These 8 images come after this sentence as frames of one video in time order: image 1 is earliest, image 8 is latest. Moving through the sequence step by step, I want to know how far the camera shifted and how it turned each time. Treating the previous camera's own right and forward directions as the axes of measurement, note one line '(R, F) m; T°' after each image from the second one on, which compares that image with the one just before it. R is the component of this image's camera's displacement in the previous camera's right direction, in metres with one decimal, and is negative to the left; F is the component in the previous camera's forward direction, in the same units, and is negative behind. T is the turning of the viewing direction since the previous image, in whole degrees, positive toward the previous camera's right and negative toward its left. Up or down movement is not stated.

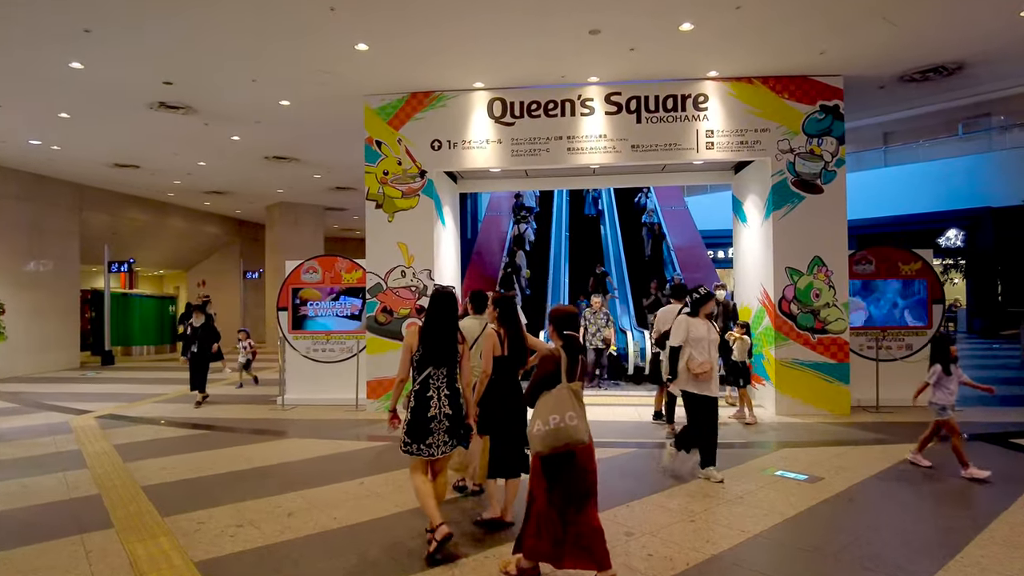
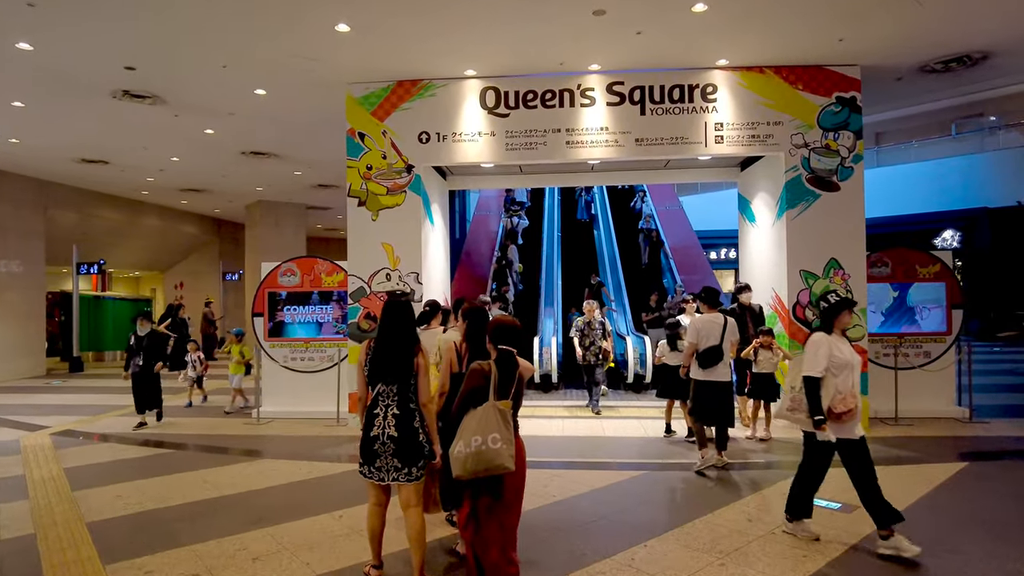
(-0.1, +0.6) m; +1°
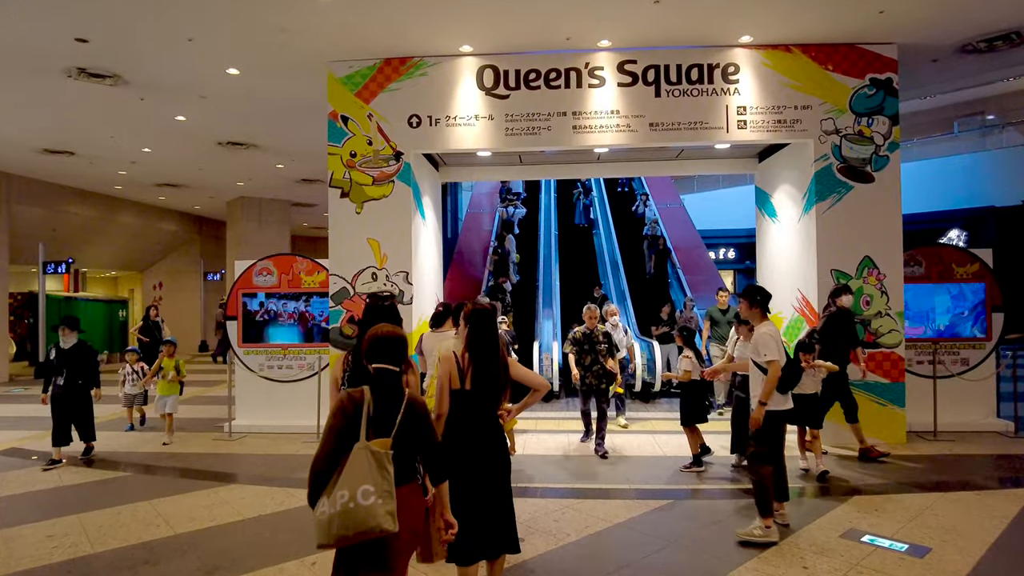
(-0.1, +0.7) m; +1°
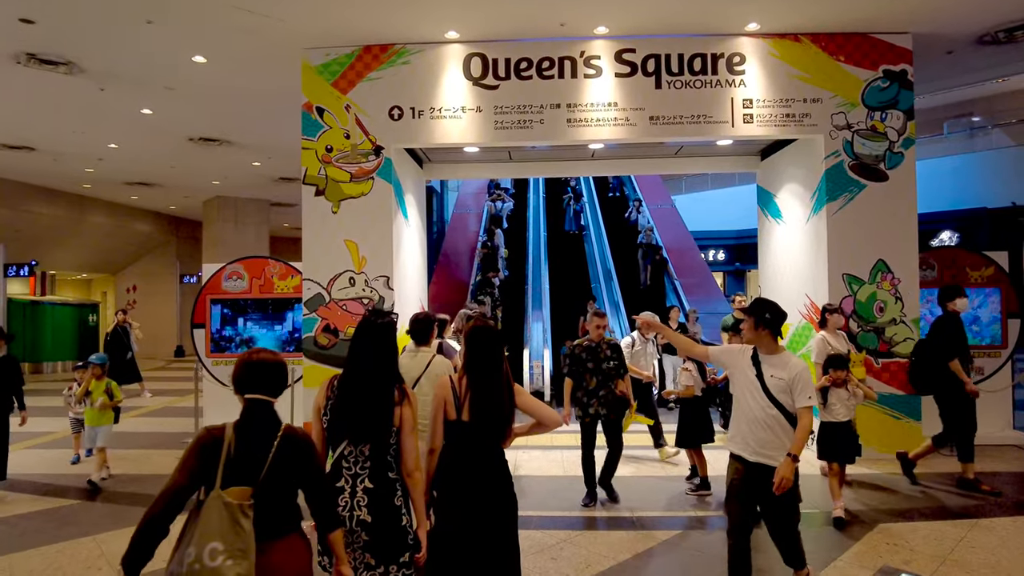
(0.0, +0.5) m; +1°
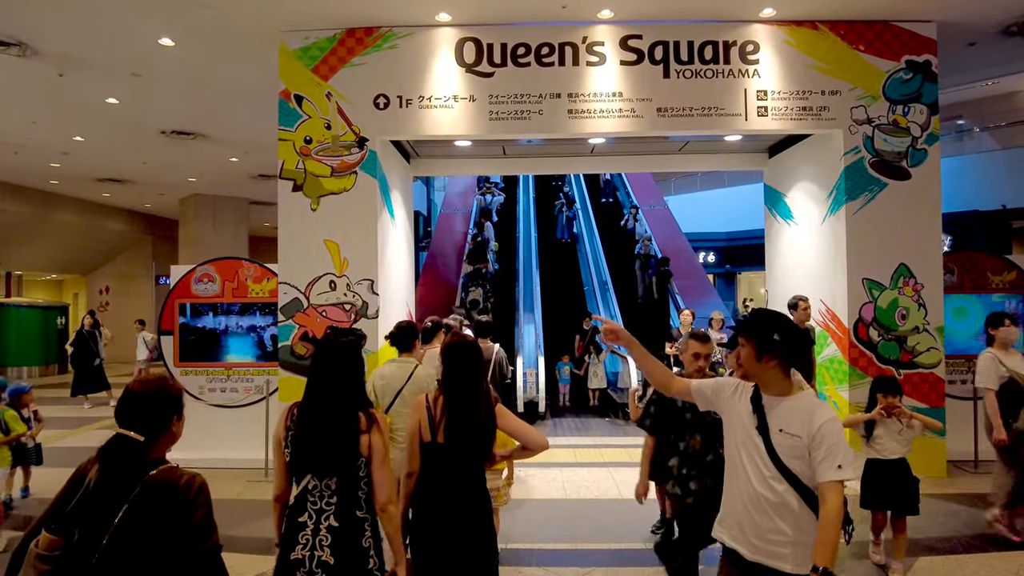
(-0.1, +0.5) m; +1°
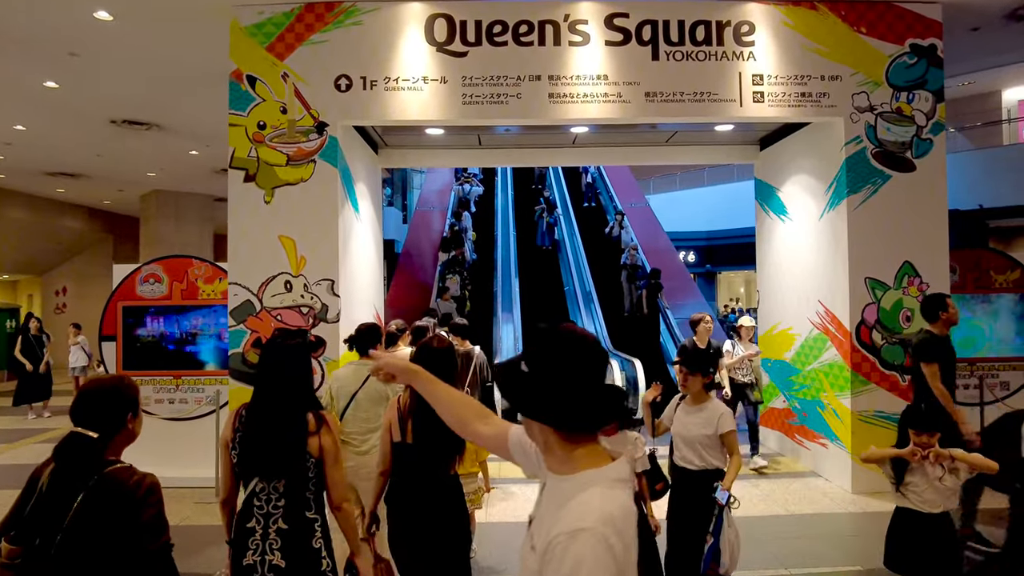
(0.0, +0.5) m; +2°
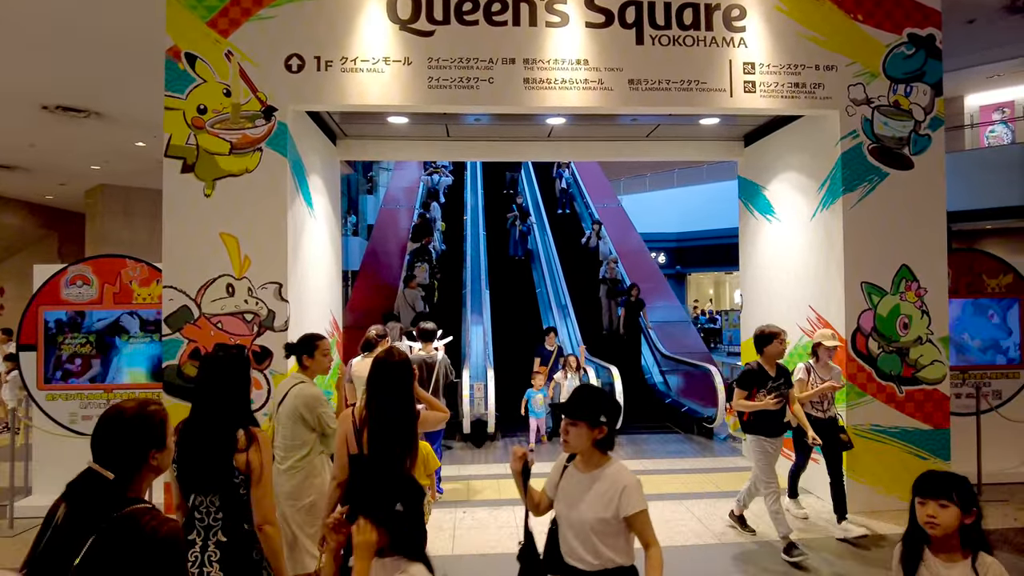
(0.0, +0.5) m; +3°
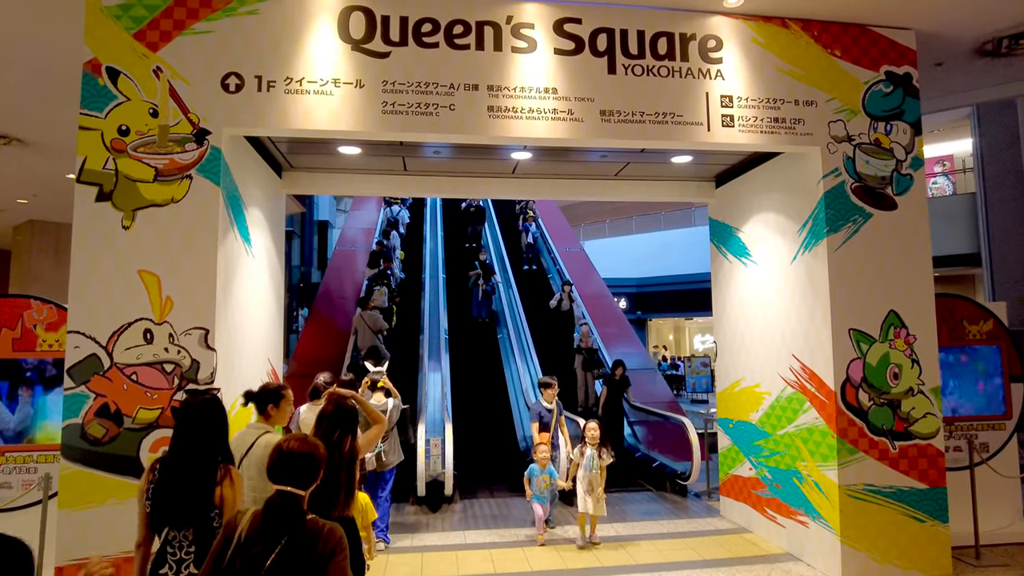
(0.0, +0.5) m; +4°
